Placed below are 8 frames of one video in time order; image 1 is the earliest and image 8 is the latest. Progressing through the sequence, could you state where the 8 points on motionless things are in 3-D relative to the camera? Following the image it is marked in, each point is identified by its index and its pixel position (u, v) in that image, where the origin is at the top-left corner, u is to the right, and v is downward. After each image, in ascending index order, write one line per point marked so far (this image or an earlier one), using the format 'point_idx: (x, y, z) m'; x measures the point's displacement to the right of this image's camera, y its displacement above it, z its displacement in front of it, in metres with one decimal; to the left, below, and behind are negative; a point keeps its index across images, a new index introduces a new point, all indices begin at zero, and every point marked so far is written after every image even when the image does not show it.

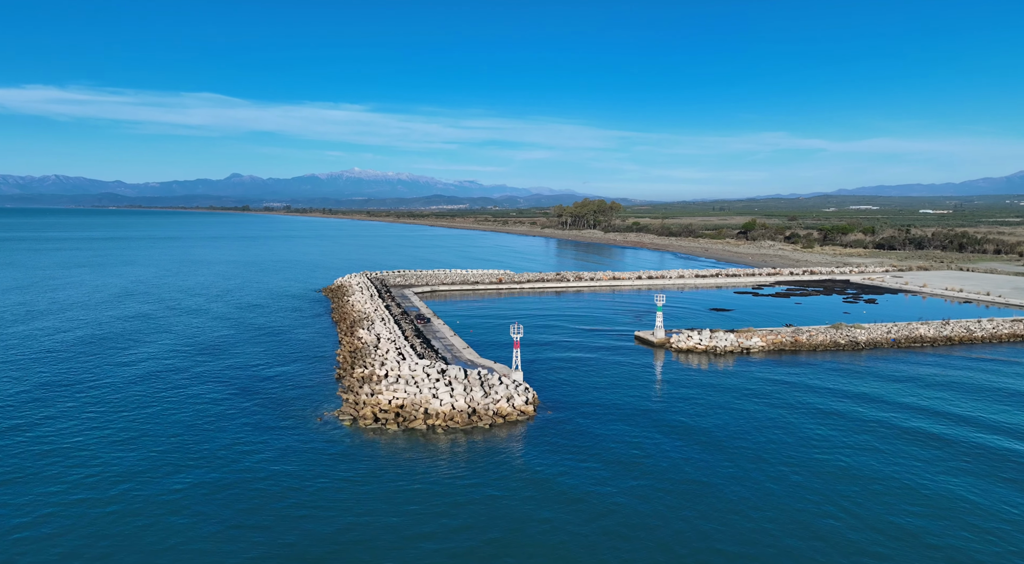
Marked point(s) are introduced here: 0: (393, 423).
0: (-3.4, -4.0, +18.7) m
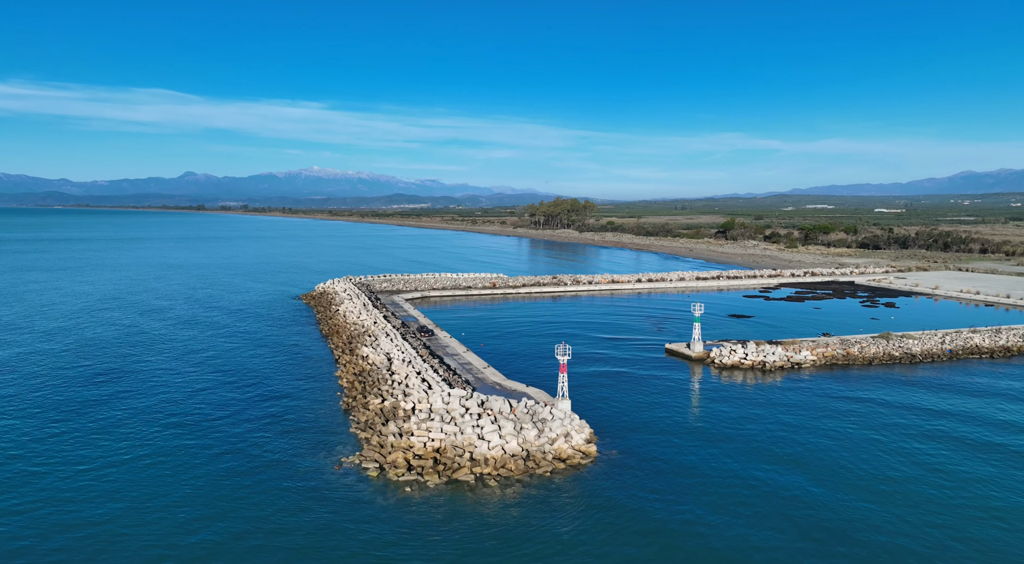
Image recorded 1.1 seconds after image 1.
0: (-1.8, -4.4, +15.2) m
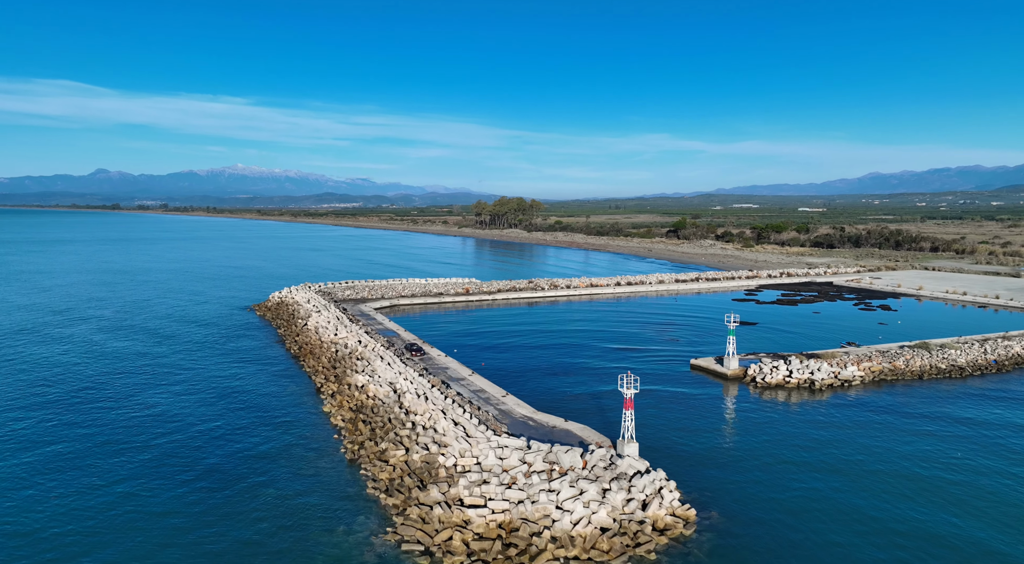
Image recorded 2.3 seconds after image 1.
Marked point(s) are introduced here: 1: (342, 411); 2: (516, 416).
0: (-0.2, -4.8, +11.4) m
1: (-5.0, -3.8, +19.3) m
2: (+0.1, -3.8, +18.9) m
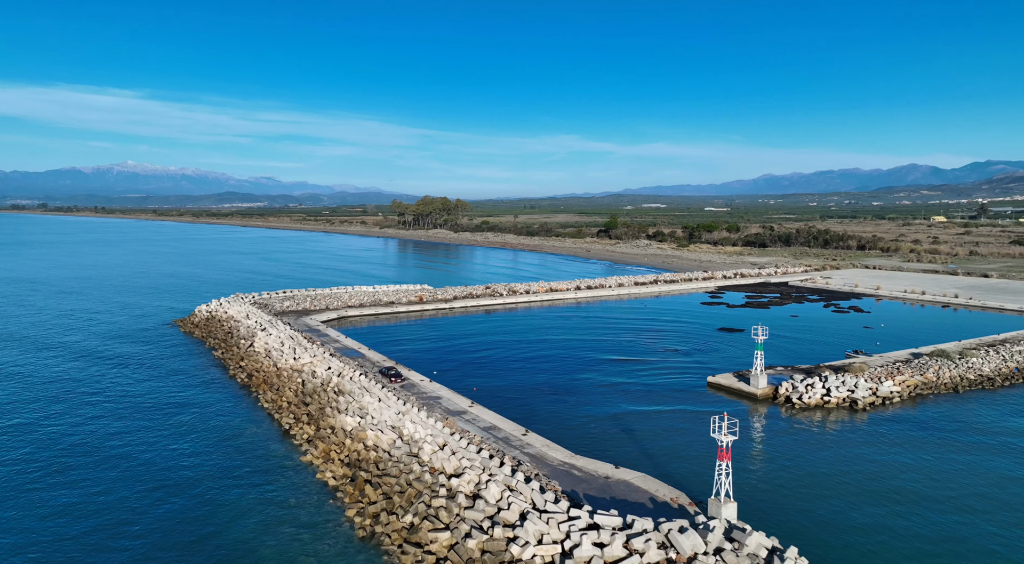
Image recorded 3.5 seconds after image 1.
0: (+1.6, -5.2, +8.0) m
1: (-4.1, -4.2, +15.2) m
2: (+1.0, -4.2, +15.4) m
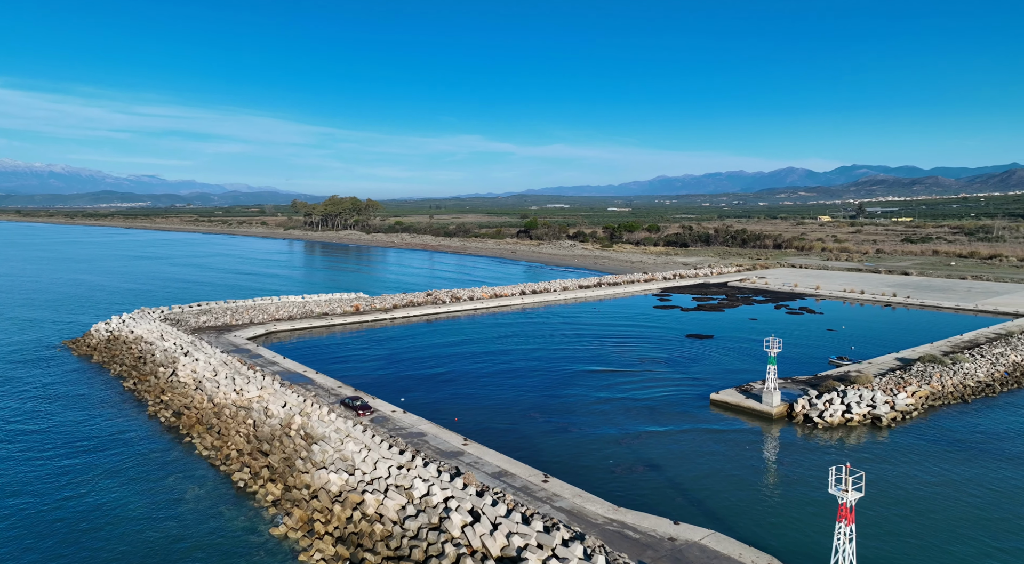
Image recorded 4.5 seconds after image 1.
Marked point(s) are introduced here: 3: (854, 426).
0: (+3.4, -5.5, +5.4) m
1: (-3.4, -4.7, +11.7) m
2: (+1.7, -4.6, +12.6) m
3: (+9.7, -4.2, +19.2) m
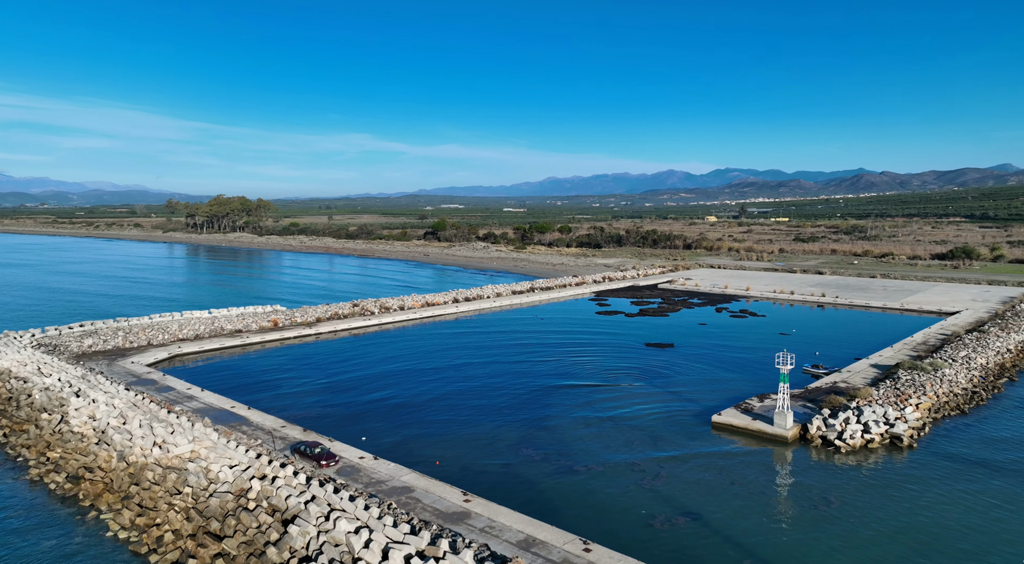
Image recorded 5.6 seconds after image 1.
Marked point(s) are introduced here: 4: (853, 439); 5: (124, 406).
0: (+5.5, -5.8, +3.2) m
1: (-2.2, -5.1, +8.3) m
2: (+2.6, -4.9, +10.0) m
3: (+9.5, -4.5, +17.8) m
4: (+9.0, -4.2, +17.7) m
5: (-10.4, -3.4, +17.7) m
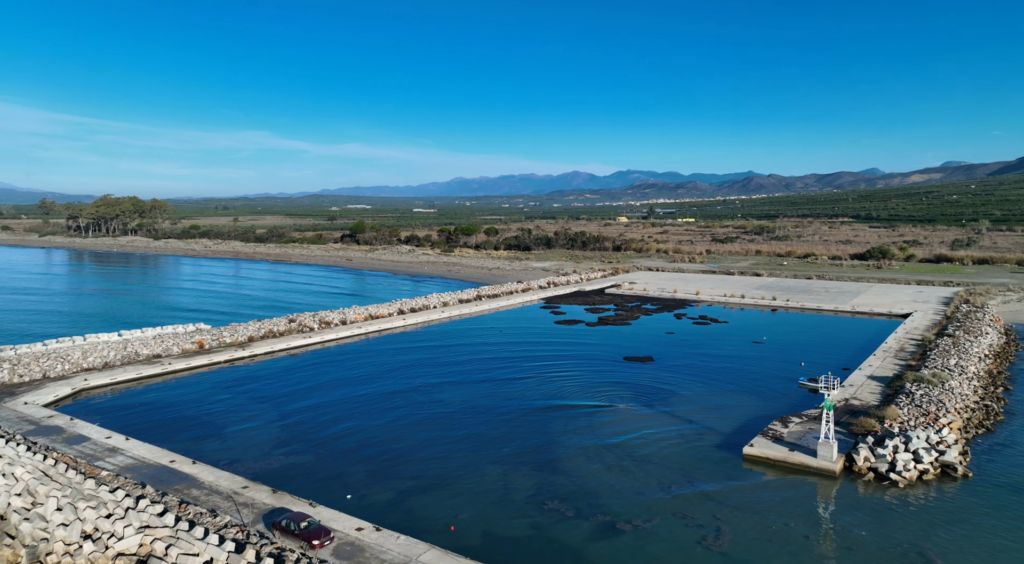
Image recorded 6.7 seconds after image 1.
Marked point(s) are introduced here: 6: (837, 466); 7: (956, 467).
0: (+7.9, -6.2, +1.2) m
1: (-0.4, -5.6, +5.3) m
2: (+4.1, -5.4, +7.6) m
3: (+9.9, -4.8, +16.2) m
4: (+9.4, -4.6, +16.1) m
5: (-9.9, -4.0, +13.4) m
6: (+7.9, -4.5, +16.4) m
7: (+10.8, -4.5, +16.3) m
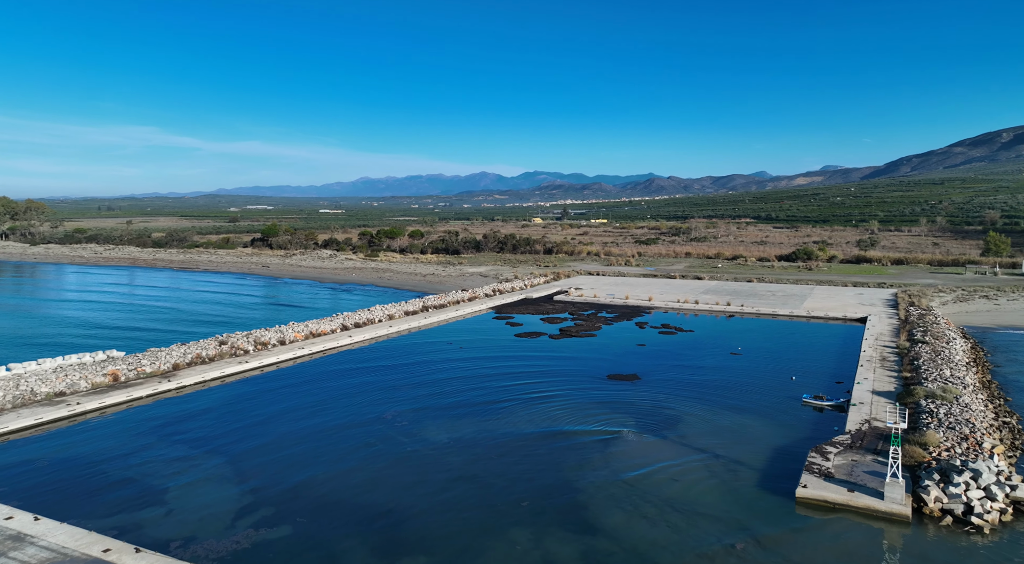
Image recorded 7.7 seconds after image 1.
0: (+10.6, -6.6, -0.4) m
1: (+1.8, -6.1, +2.5) m
2: (+6.0, -5.8, +5.5) m
3: (+10.5, -5.2, +14.8) m
4: (+10.0, -5.0, +14.6) m
5: (-8.7, -4.7, +9.3) m
6: (+8.5, -4.9, +14.7) m
7: (+11.4, -4.9, +15.0) m
